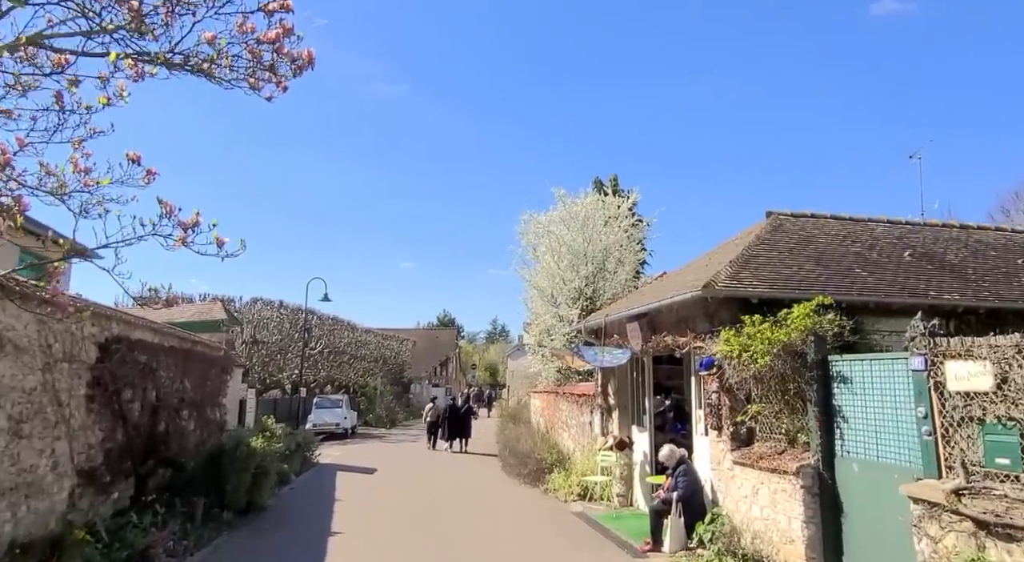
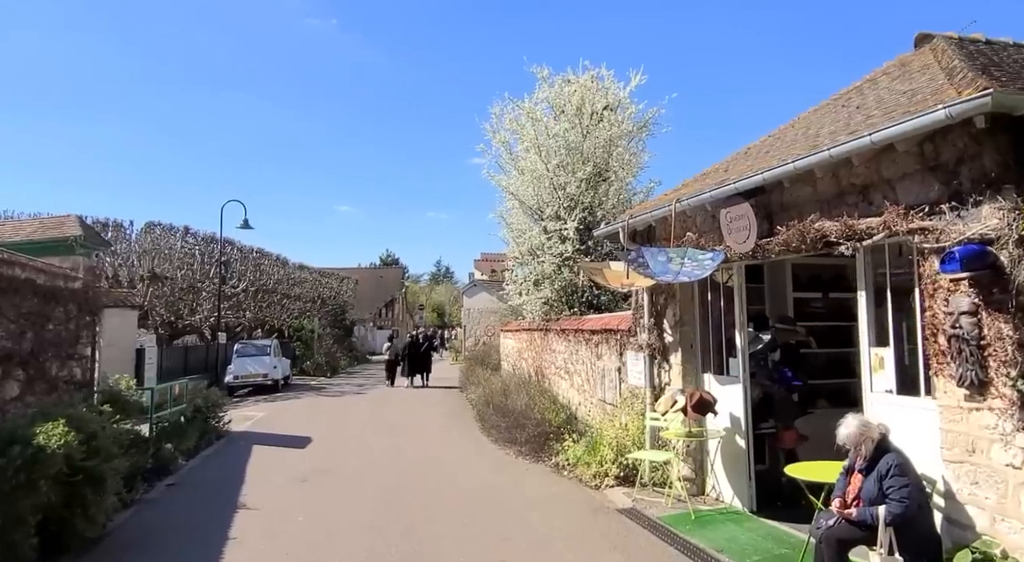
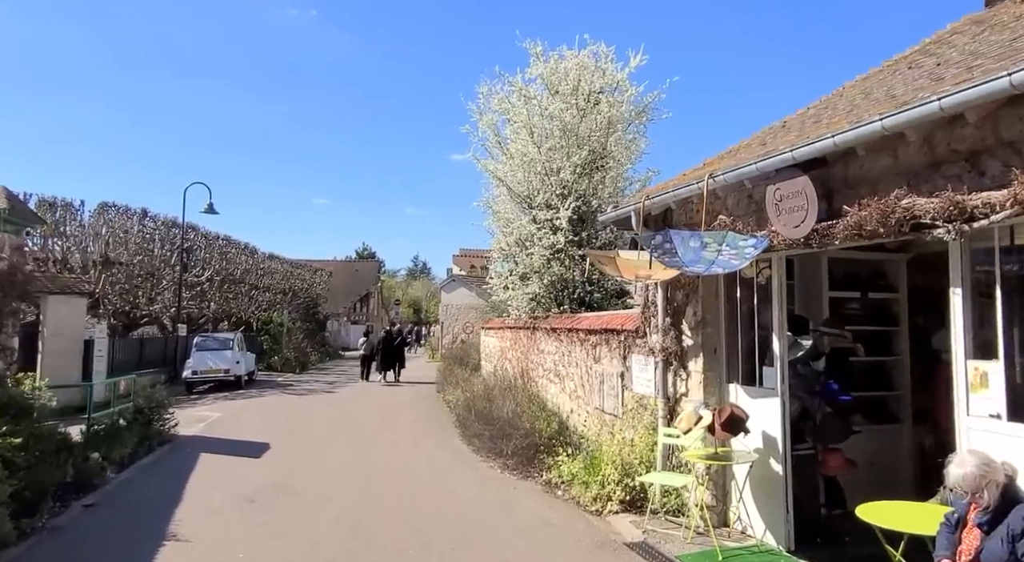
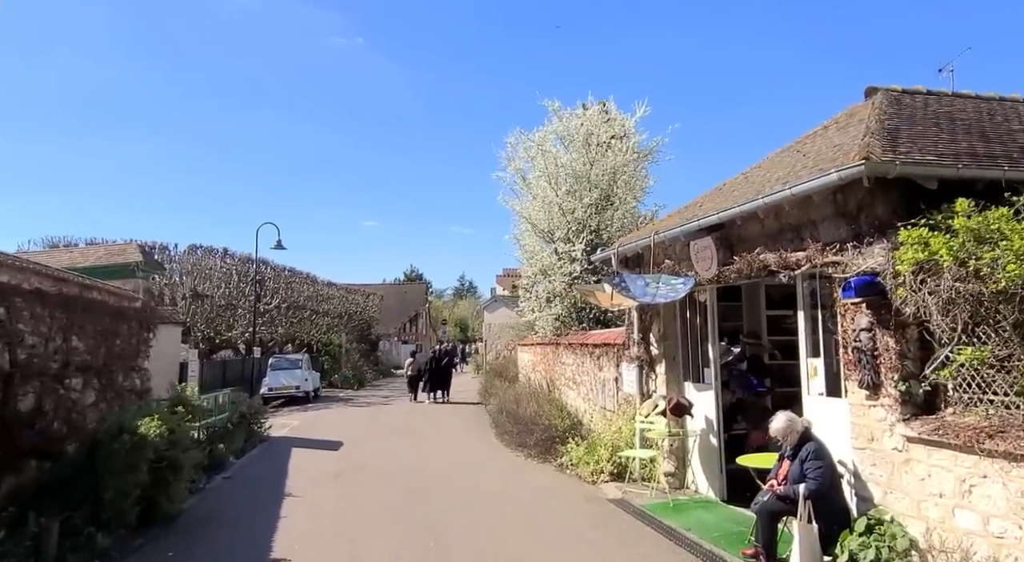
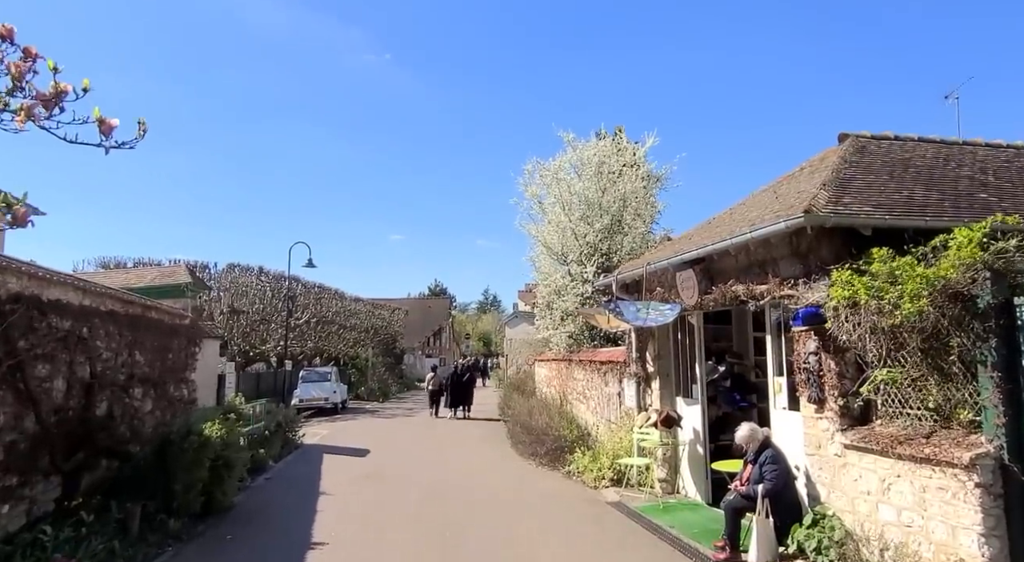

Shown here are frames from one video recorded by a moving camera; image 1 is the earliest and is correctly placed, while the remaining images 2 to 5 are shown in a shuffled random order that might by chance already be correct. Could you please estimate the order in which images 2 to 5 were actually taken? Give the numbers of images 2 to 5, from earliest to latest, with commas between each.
5, 4, 2, 3
